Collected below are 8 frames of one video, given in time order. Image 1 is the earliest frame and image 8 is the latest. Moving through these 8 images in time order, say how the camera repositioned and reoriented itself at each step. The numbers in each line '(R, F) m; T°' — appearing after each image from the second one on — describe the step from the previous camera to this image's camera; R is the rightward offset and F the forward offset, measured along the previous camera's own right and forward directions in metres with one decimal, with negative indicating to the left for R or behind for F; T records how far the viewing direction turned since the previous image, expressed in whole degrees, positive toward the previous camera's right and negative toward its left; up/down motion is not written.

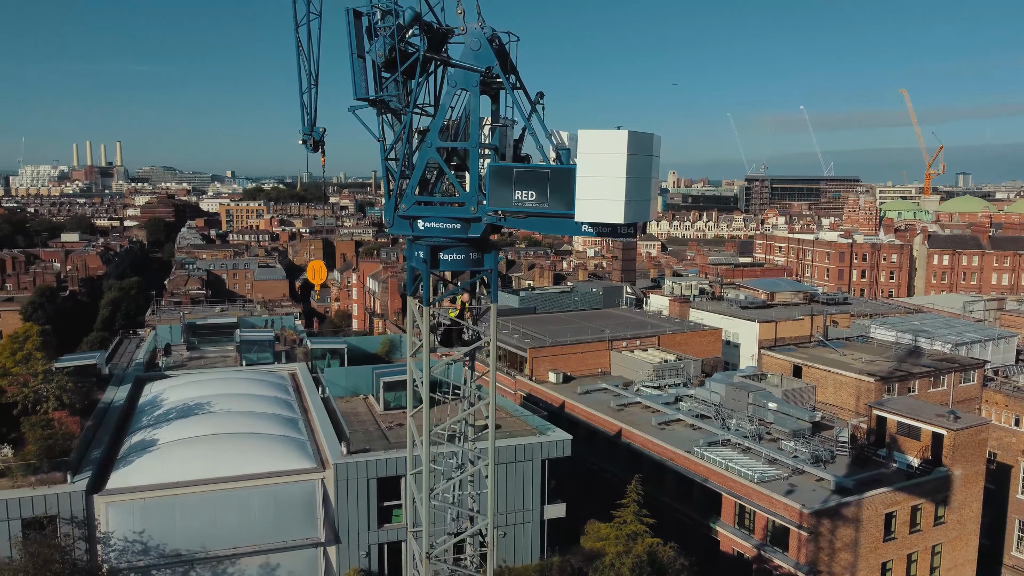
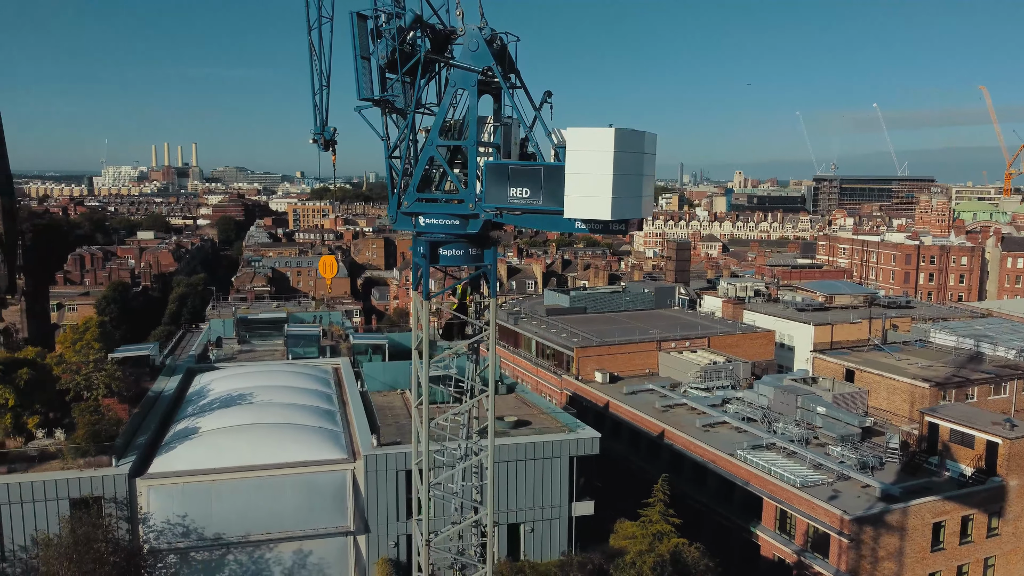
(+0.5, -0.1) m; -4°
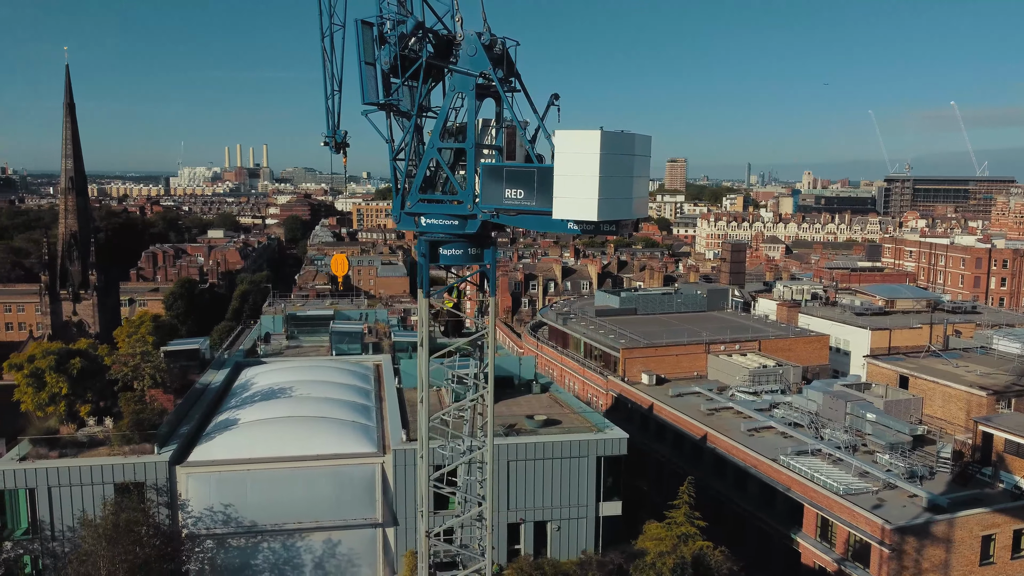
(+0.5, -0.1) m; -4°
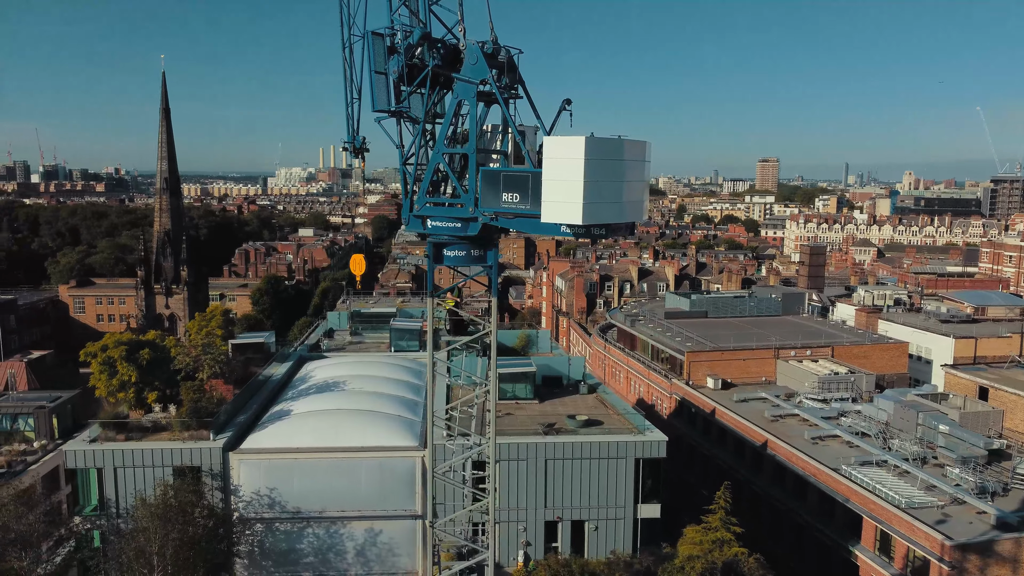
(+0.7, -0.2) m; -6°
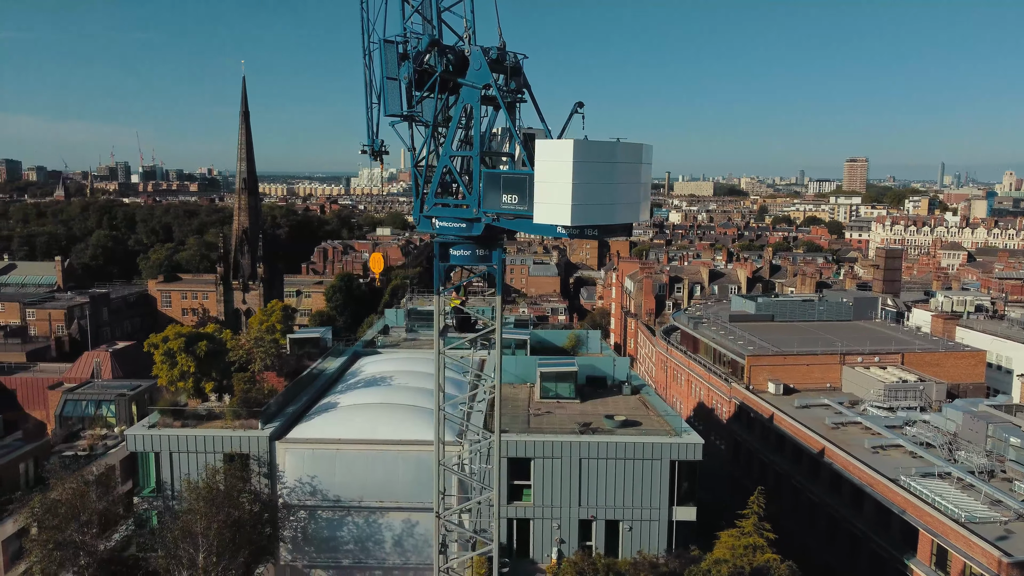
(+0.6, -0.1) m; -6°
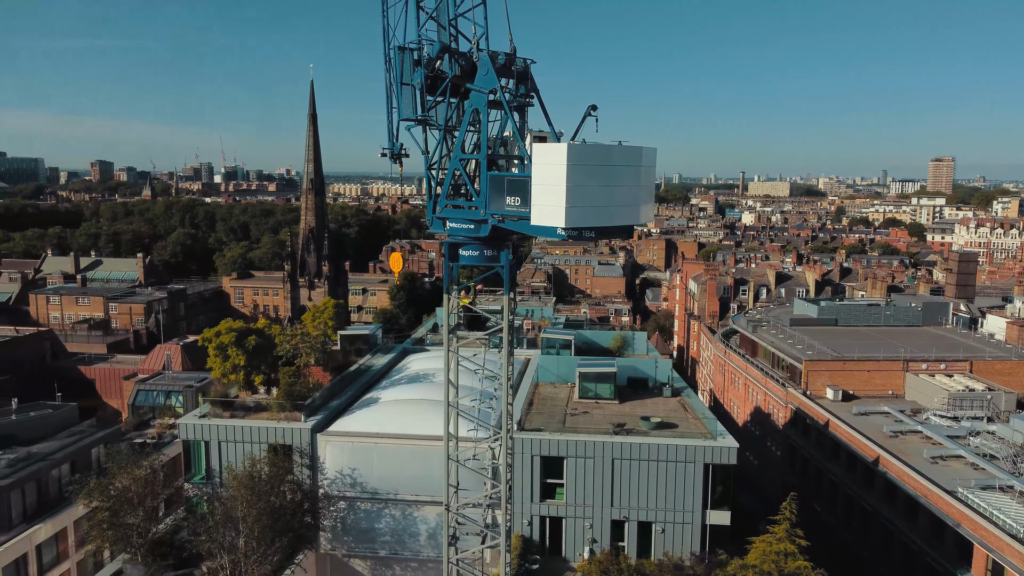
(+0.6, -0.1) m; -5°
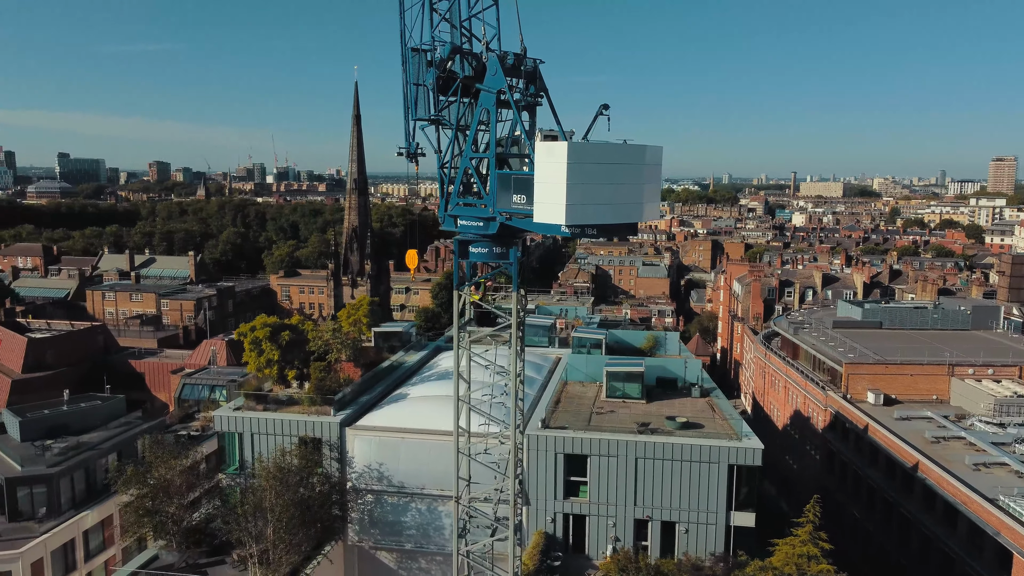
(+0.3, -0.1) m; -3°
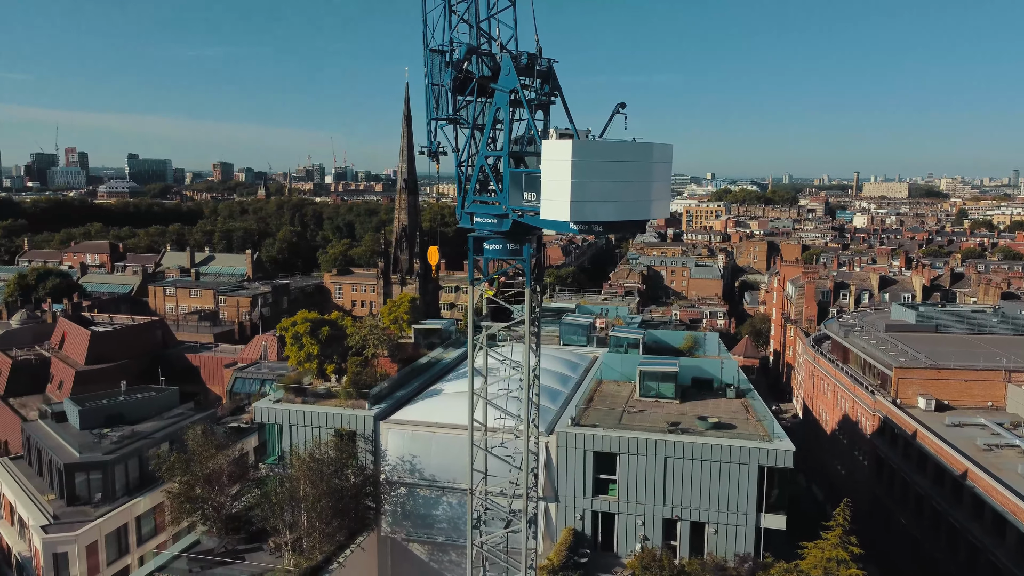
(+0.4, -0.1) m; -4°
